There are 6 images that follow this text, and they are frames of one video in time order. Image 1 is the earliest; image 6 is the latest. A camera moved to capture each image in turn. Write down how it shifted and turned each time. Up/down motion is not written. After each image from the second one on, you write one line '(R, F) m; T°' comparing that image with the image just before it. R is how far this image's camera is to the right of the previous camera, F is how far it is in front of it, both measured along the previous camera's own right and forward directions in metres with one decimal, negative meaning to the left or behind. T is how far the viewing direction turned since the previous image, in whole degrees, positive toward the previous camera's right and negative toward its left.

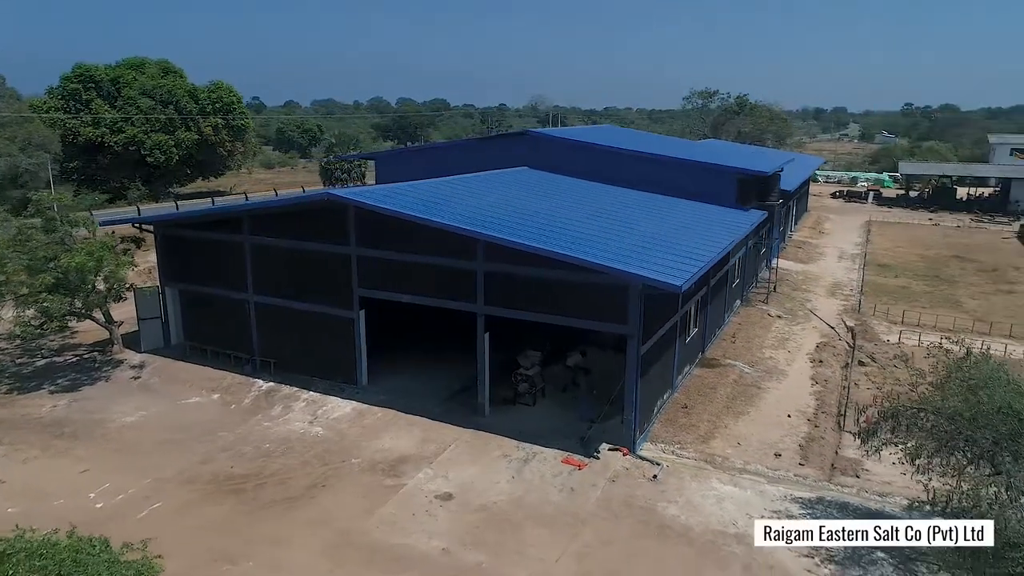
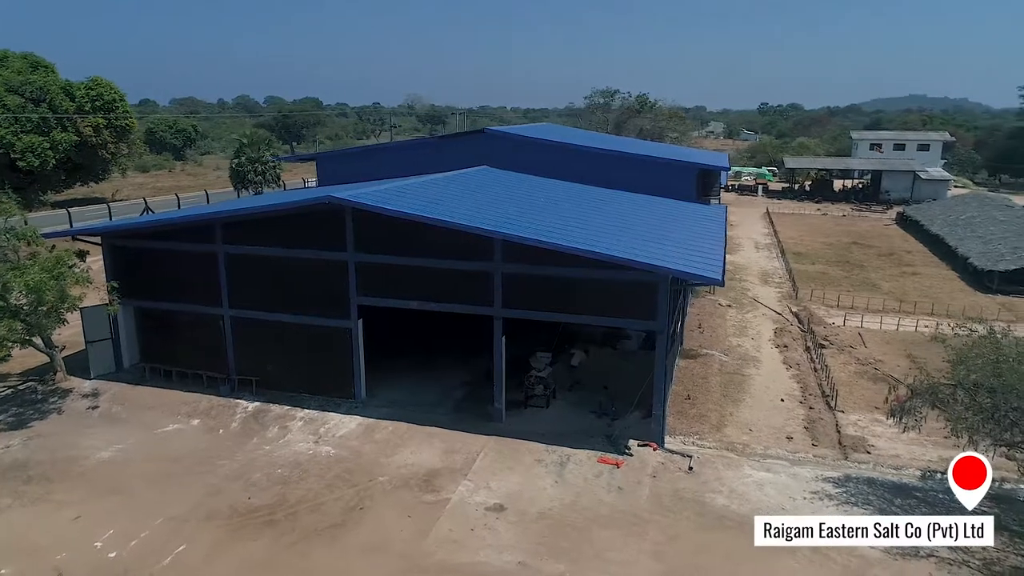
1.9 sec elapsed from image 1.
(-2.8, +0.6) m; +9°
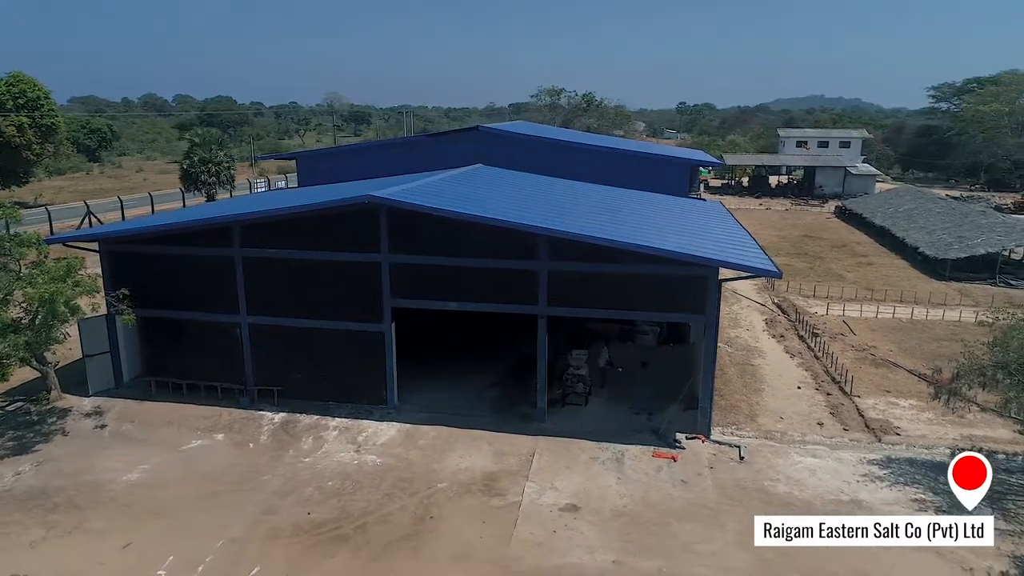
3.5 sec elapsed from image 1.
(-2.4, +0.3) m; +6°
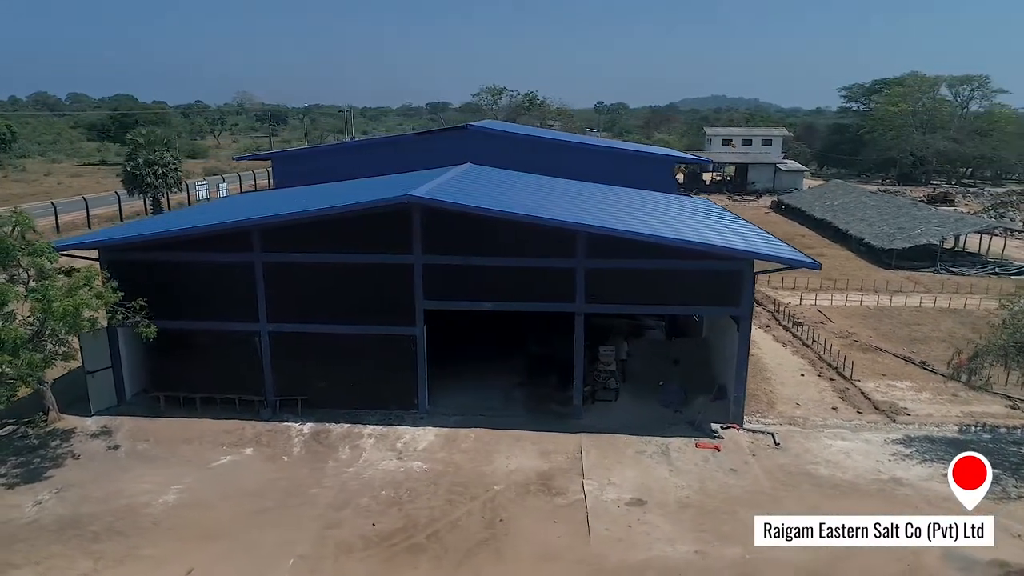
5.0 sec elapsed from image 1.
(-2.4, +0.2) m; +6°
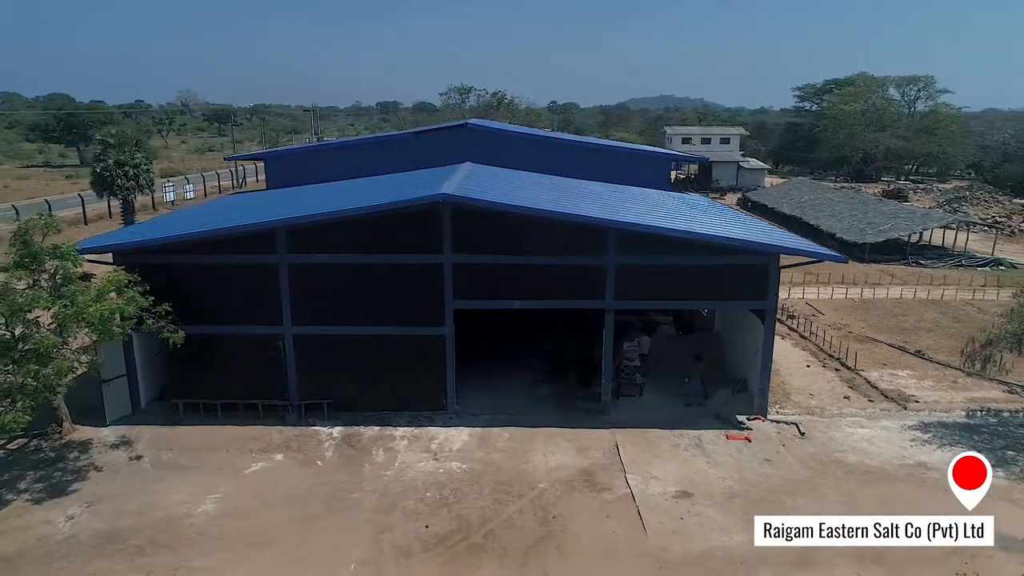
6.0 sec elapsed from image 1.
(-1.6, 0.0) m; +4°
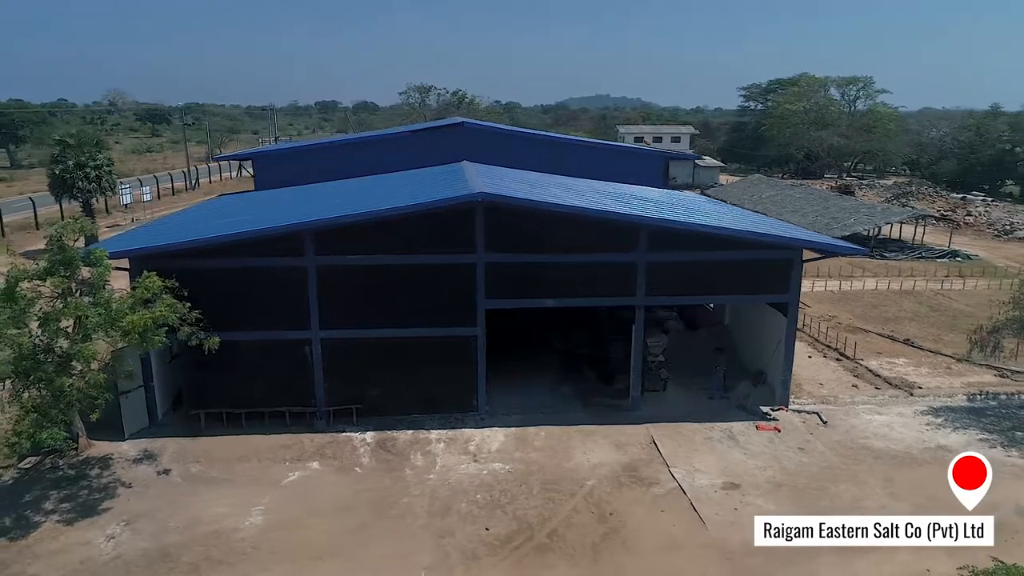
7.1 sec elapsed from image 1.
(-1.8, +0.1) m; +4°
